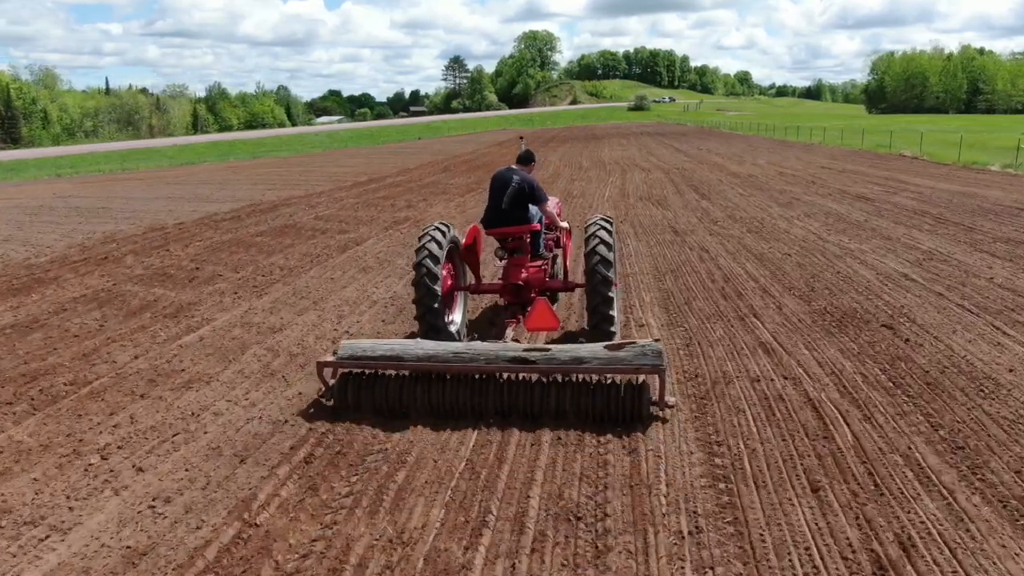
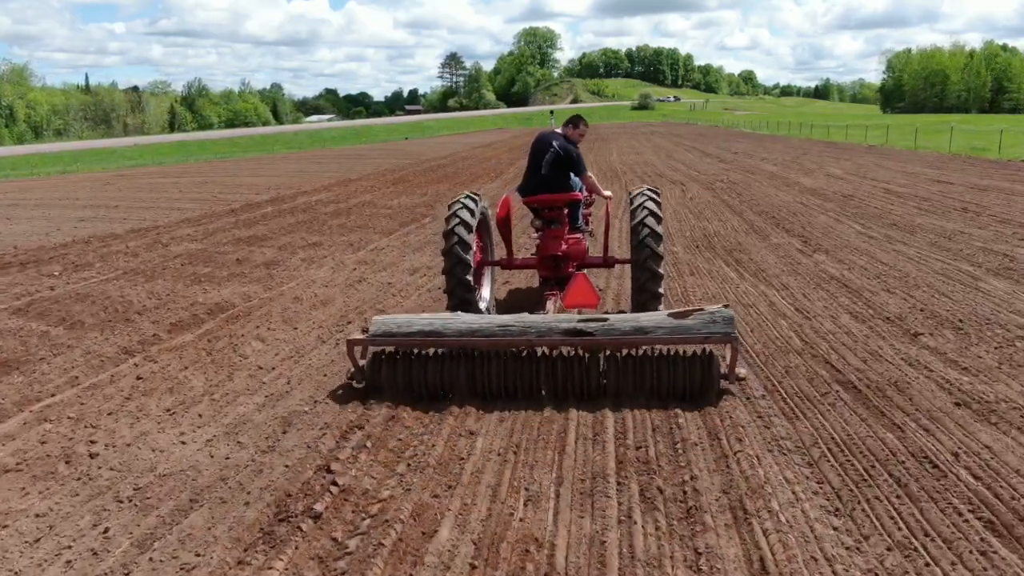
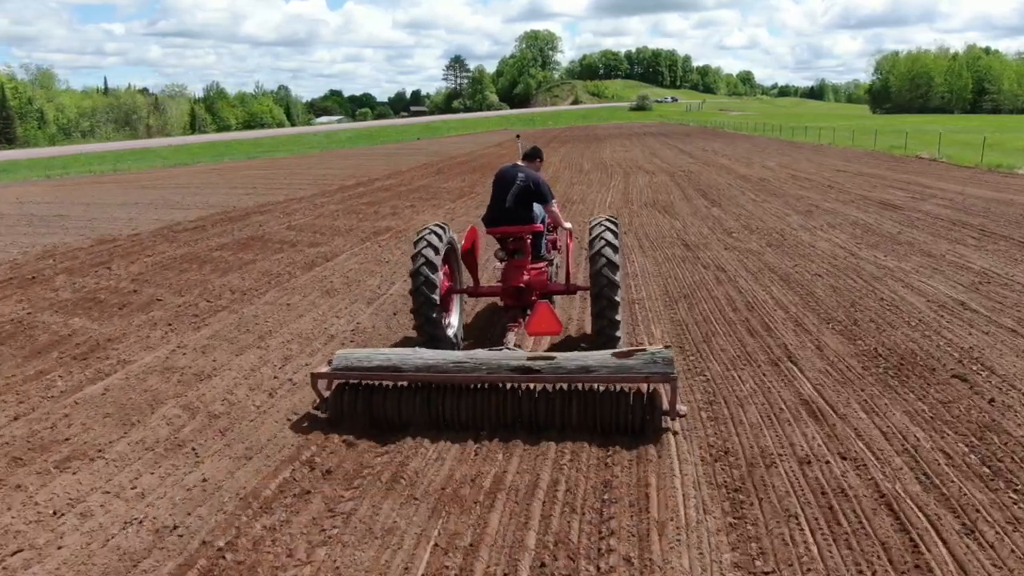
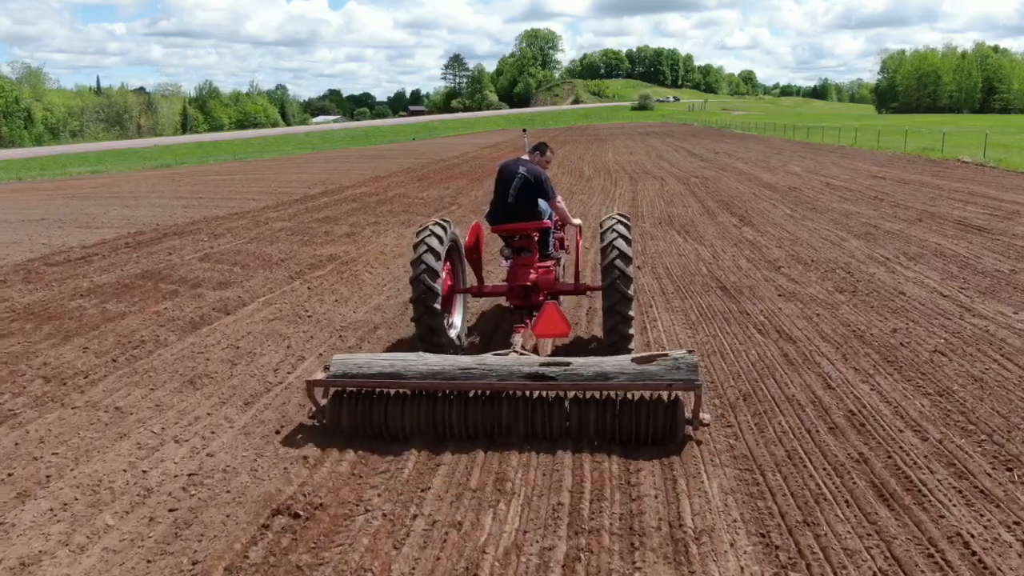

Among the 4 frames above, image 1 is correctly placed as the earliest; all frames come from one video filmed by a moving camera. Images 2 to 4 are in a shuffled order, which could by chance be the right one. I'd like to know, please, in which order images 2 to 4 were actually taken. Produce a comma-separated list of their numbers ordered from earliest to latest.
3, 4, 2
